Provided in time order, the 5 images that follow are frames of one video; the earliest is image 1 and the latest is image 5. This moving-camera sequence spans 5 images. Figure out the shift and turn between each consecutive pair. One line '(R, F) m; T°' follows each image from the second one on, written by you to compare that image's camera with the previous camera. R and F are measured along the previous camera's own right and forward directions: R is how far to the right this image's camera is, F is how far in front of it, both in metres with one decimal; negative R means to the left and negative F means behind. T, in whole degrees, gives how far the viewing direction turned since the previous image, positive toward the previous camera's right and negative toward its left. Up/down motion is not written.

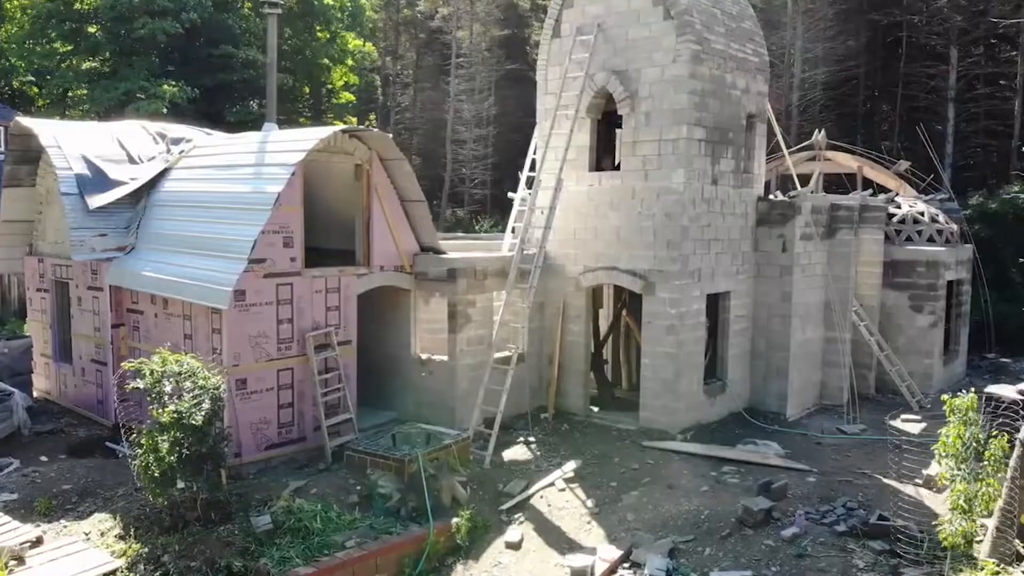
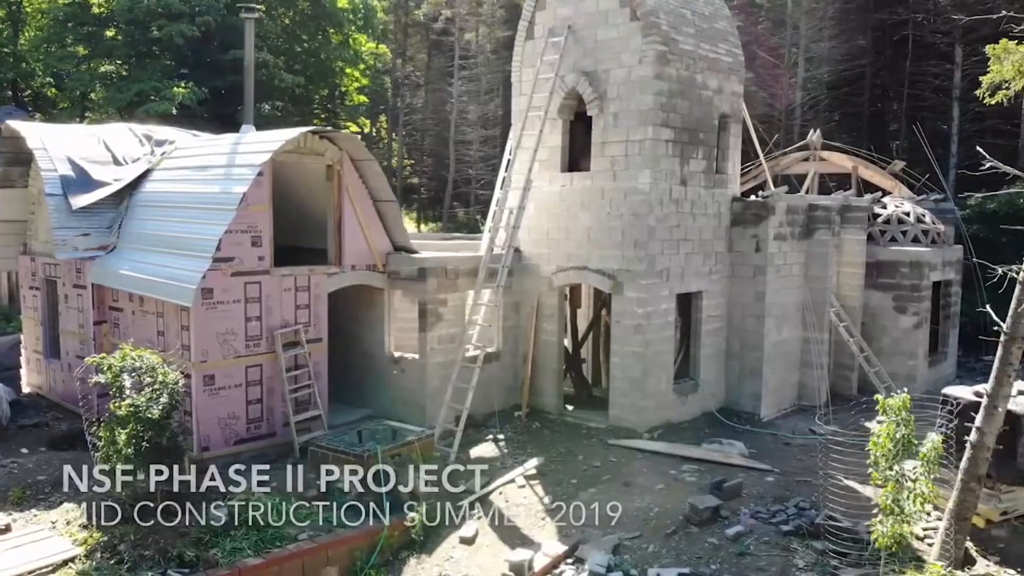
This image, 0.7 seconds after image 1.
(+0.9, -0.1) m; -2°
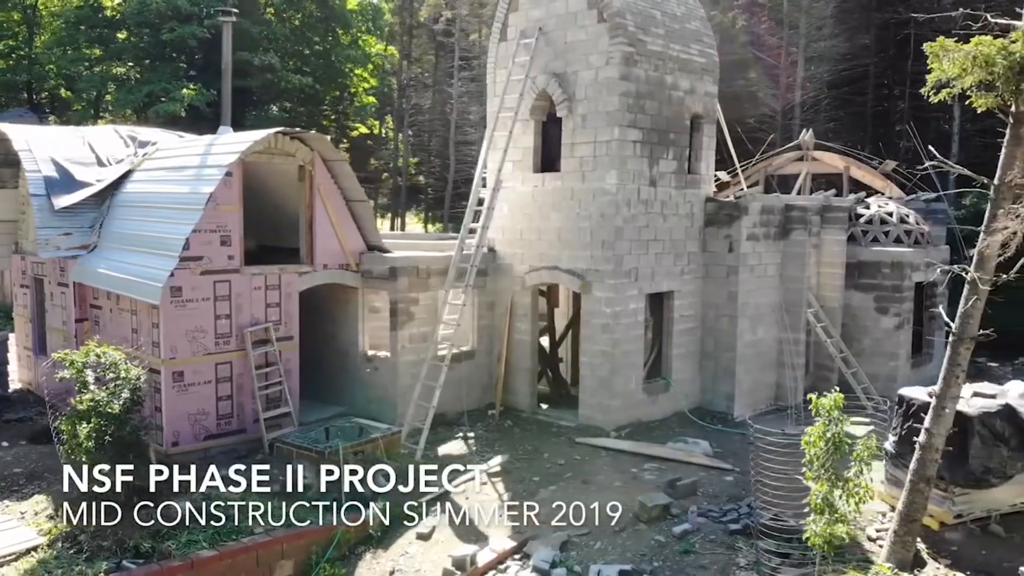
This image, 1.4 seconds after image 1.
(+0.9, -0.1) m; -2°
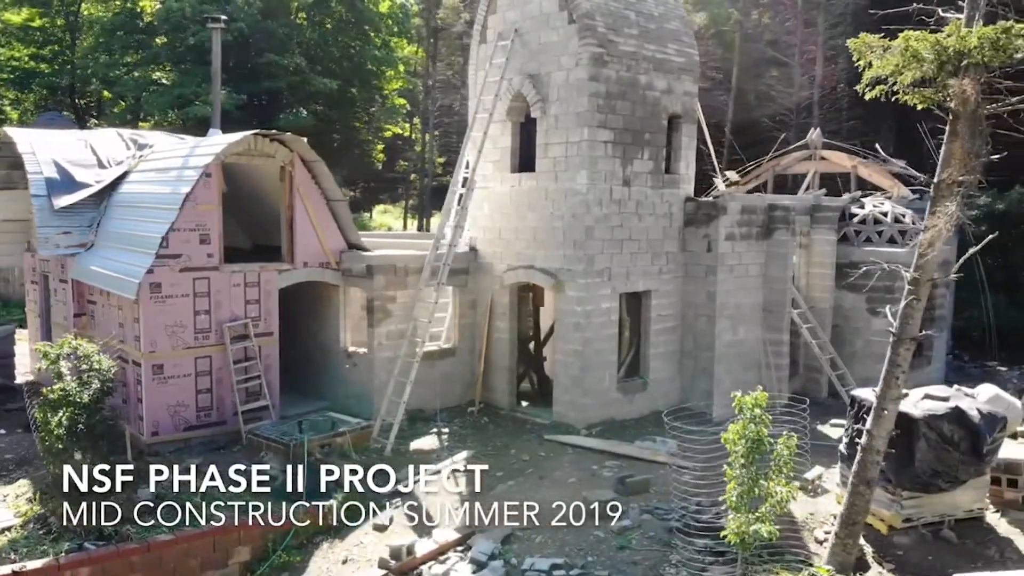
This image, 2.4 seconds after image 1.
(+1.2, -0.1) m; -3°
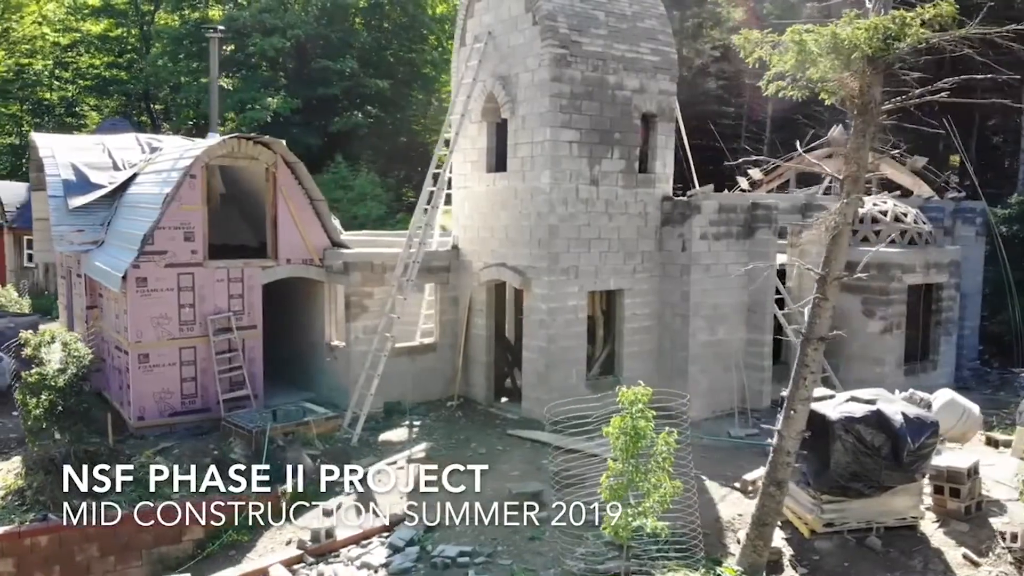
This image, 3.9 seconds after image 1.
(+1.9, -0.2) m; -6°
